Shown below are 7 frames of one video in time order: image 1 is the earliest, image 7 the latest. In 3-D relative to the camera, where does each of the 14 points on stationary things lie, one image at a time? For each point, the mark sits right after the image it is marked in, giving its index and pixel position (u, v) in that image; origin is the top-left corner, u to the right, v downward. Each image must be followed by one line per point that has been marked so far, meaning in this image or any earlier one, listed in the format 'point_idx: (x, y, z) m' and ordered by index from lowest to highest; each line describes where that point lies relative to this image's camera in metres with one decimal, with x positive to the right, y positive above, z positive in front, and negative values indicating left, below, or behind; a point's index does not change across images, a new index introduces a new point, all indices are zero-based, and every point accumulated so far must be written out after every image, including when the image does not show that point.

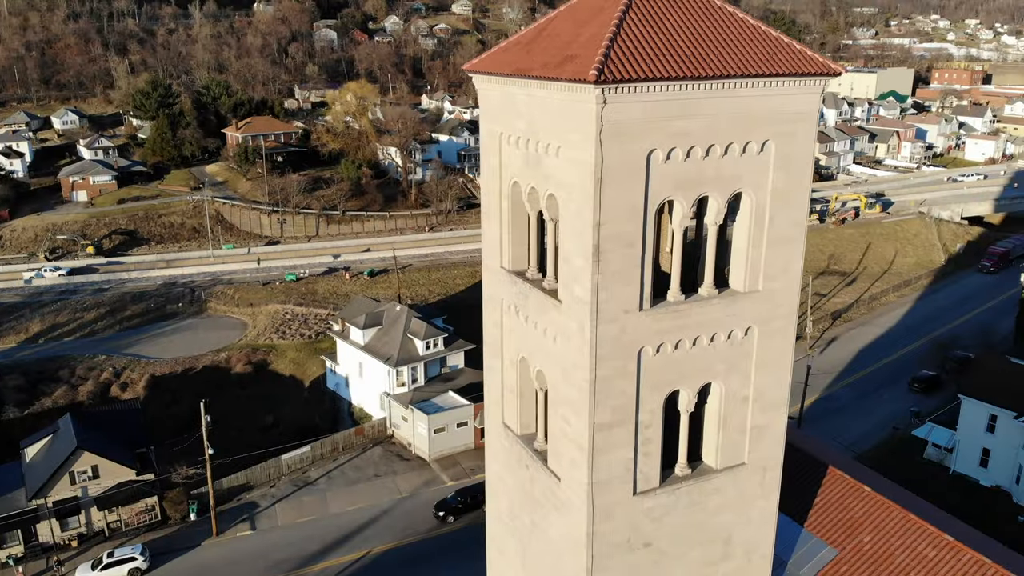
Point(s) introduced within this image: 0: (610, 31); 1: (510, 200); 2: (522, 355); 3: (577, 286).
0: (+1.0, +2.5, +7.8) m
1: (0.0, +1.1, +9.6) m
2: (+0.1, -0.8, +9.9) m
3: (+0.7, 0.0, +8.2) m
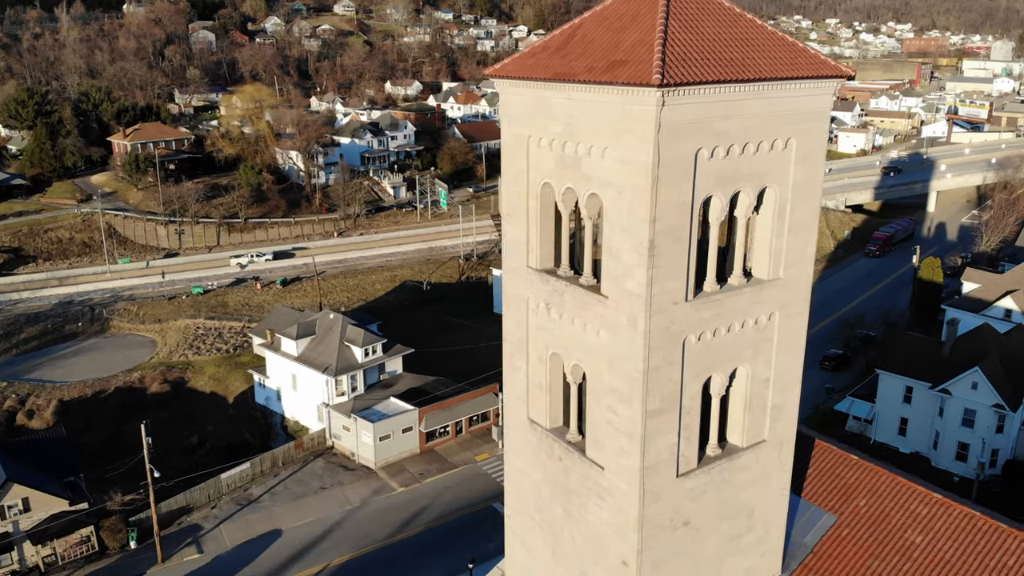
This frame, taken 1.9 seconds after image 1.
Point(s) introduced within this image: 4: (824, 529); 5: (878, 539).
0: (+1.5, +2.6, +8.2) m
1: (+0.3, +1.1, +9.9) m
2: (+0.5, -0.8, +10.2) m
3: (+1.3, +0.1, +8.6) m
4: (+4.9, -3.7, +12.4) m
5: (+5.7, -3.7, +12.1) m
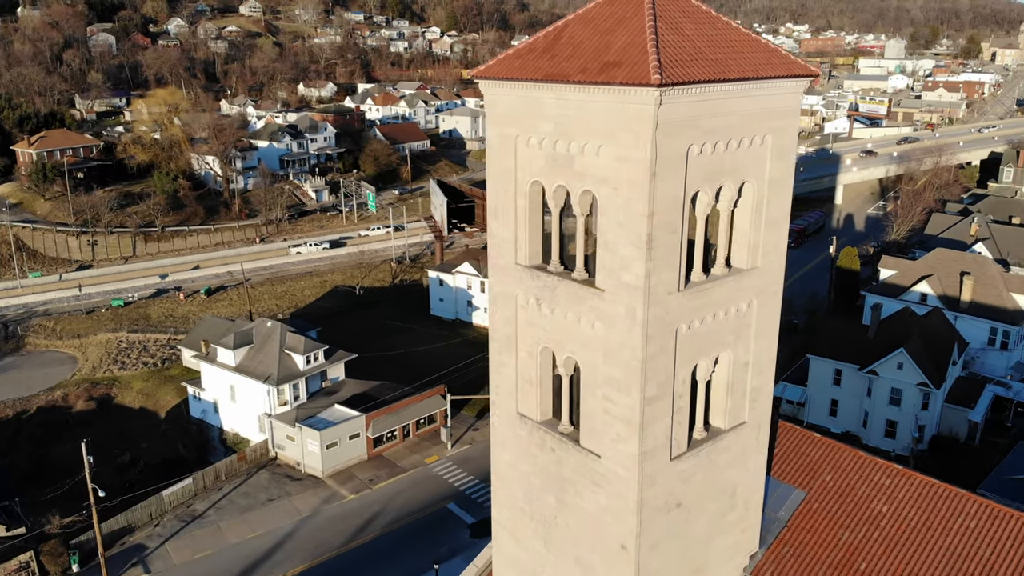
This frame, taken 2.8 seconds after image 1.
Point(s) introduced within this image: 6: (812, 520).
0: (+1.5, +2.7, +8.6) m
1: (+0.2, +1.1, +10.1) m
2: (+0.4, -0.8, +10.5) m
3: (+1.3, +0.2, +8.9) m
4: (+4.7, -3.5, +13.1) m
5: (+5.4, -3.5, +12.9) m
6: (+4.9, -3.7, +13.0) m
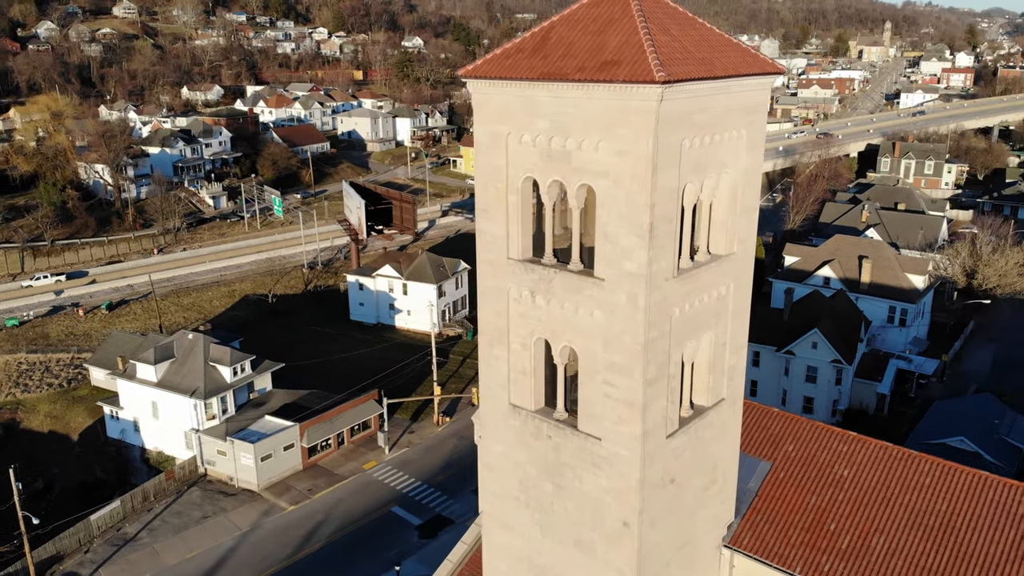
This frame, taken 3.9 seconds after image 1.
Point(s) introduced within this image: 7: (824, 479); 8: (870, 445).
0: (+1.5, +2.8, +9.1) m
1: (+0.1, +1.2, +10.5) m
2: (+0.4, -0.7, +10.8) m
3: (+1.4, +0.3, +9.4) m
4: (+4.4, -3.2, +14.0) m
5: (+5.2, -3.2, +13.8) m
6: (+4.6, -3.4, +13.9) m
7: (+5.4, -3.2, +13.7) m
8: (+6.1, -2.6, +13.7) m
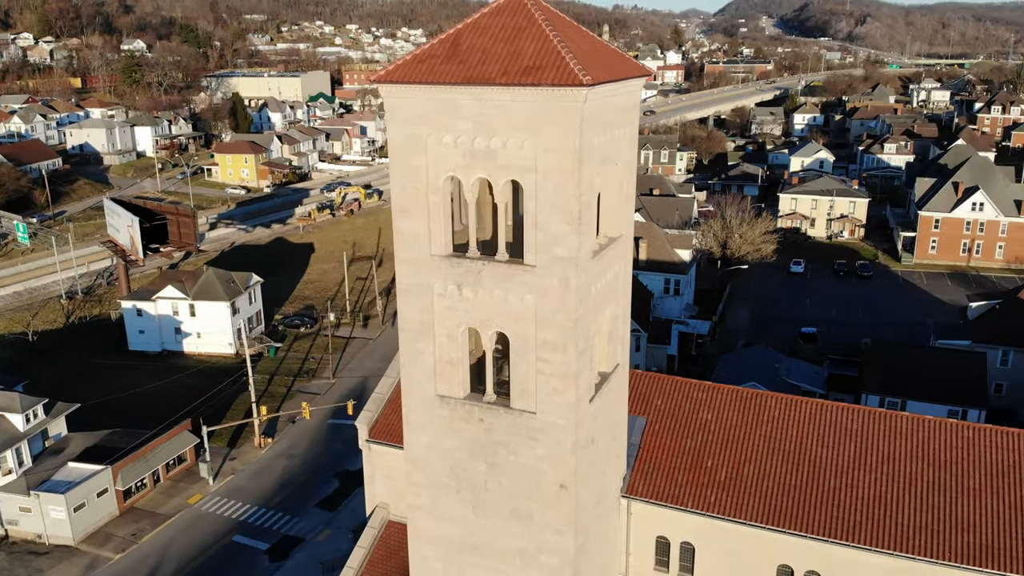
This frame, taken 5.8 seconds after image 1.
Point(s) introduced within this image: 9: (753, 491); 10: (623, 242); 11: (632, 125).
0: (+0.6, +3.0, +10.1) m
1: (-1.0, +1.3, +11.0) m
2: (-0.7, -0.5, +11.5) m
3: (+0.6, +0.5, +10.4) m
4: (+2.5, -2.8, +15.7) m
5: (+3.3, -2.6, +15.7) m
6: (+2.8, -2.9, +15.6) m
7: (+3.5, -2.6, +15.7) m
8: (+4.2, -2.0, +15.9) m
9: (+4.4, -3.7, +14.6) m
10: (+1.7, +0.7, +12.5) m
11: (+1.9, +2.5, +12.2) m
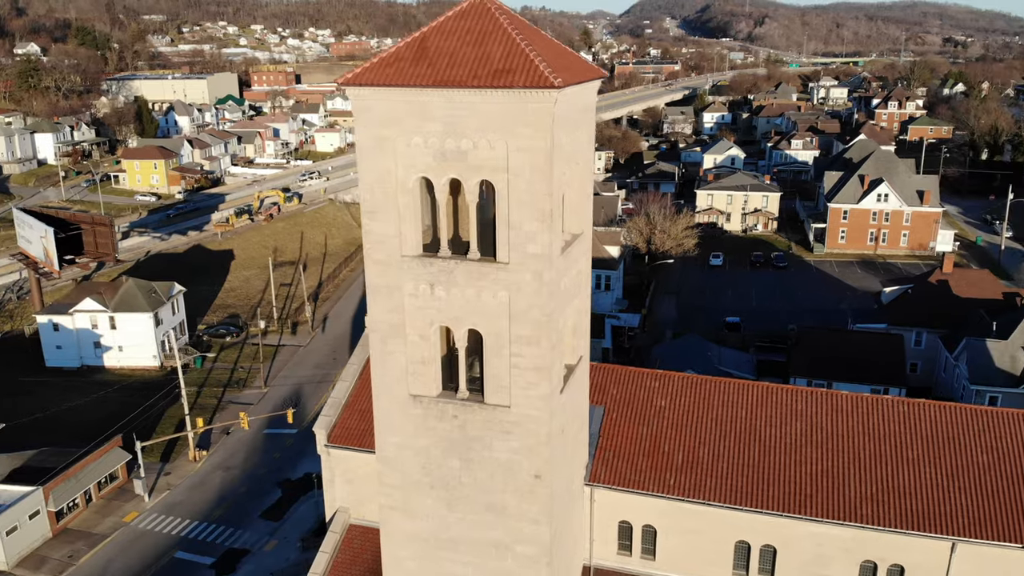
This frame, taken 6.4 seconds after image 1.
0: (+0.2, +3.1, +10.4) m
1: (-1.4, +1.3, +11.2) m
2: (-1.1, -0.5, +11.7) m
3: (+0.3, +0.6, +10.7) m
4: (+1.8, -2.7, +16.1) m
5: (+2.6, -2.5, +16.3) m
6: (+2.1, -2.8, +16.1) m
7: (+2.8, -2.5, +16.3) m
8: (+3.4, -1.8, +16.5) m
9: (+3.8, -3.5, +15.3) m
10: (+1.2, +0.8, +12.9) m
11: (+1.3, +2.6, +12.6) m
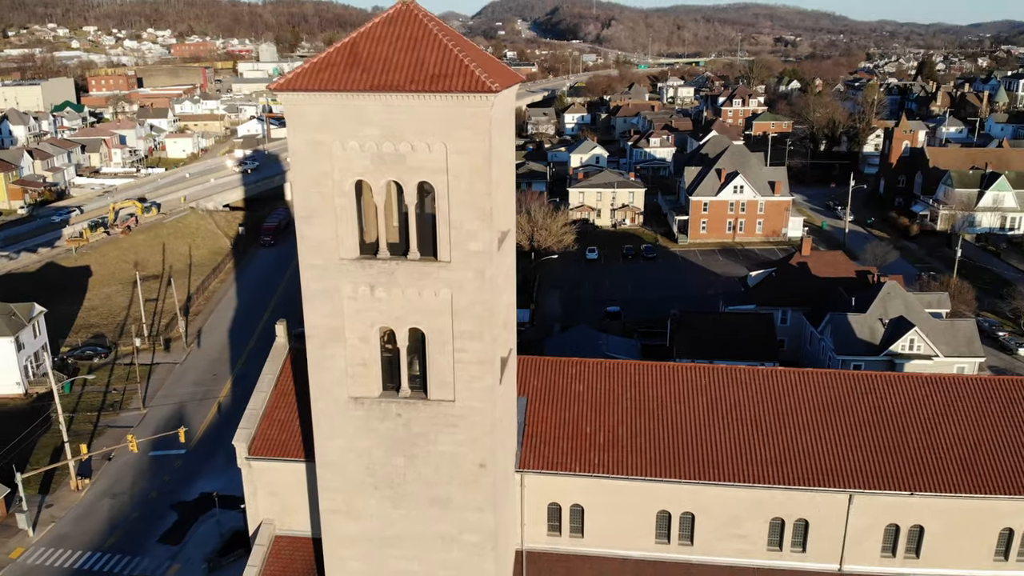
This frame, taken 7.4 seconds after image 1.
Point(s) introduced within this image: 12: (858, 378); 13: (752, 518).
0: (-0.7, +3.1, +10.8) m
1: (-2.3, +1.3, +11.3) m
2: (-2.0, -0.6, +11.9) m
3: (-0.6, +0.6, +11.1) m
4: (+0.3, -2.5, +16.7) m
5: (+1.0, -2.3, +17.0) m
6: (+0.6, -2.7, +16.7) m
7: (+1.2, -2.3, +17.0) m
8: (+1.8, -1.7, +17.3) m
9: (+2.4, -3.3, +16.2) m
10: (0.0, +0.9, +13.4) m
11: (+0.1, +2.7, +13.1) m
12: (+7.3, -1.9, +16.9) m
13: (+4.8, -4.6, +15.9) m
